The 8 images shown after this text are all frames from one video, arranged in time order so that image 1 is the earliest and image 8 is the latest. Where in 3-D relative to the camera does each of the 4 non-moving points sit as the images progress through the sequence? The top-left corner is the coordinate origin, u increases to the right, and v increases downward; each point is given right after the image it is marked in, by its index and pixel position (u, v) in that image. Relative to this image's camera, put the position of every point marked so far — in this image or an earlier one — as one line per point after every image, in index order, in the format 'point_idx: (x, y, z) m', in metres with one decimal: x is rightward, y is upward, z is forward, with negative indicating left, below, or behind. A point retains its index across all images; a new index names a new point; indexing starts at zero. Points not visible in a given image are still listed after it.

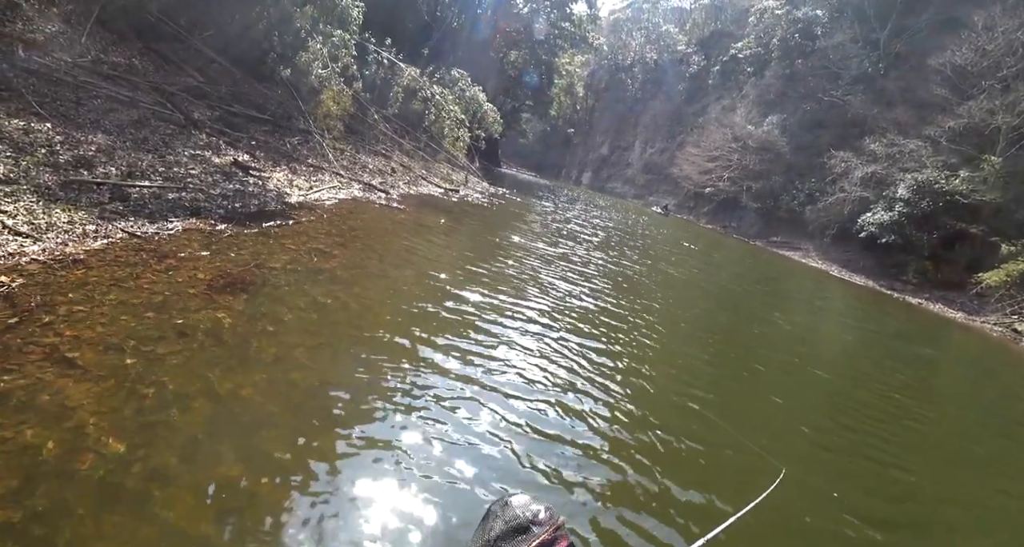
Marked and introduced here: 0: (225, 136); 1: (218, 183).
0: (-9.2, +4.4, +16.4) m
1: (-7.3, +2.2, +12.5) m
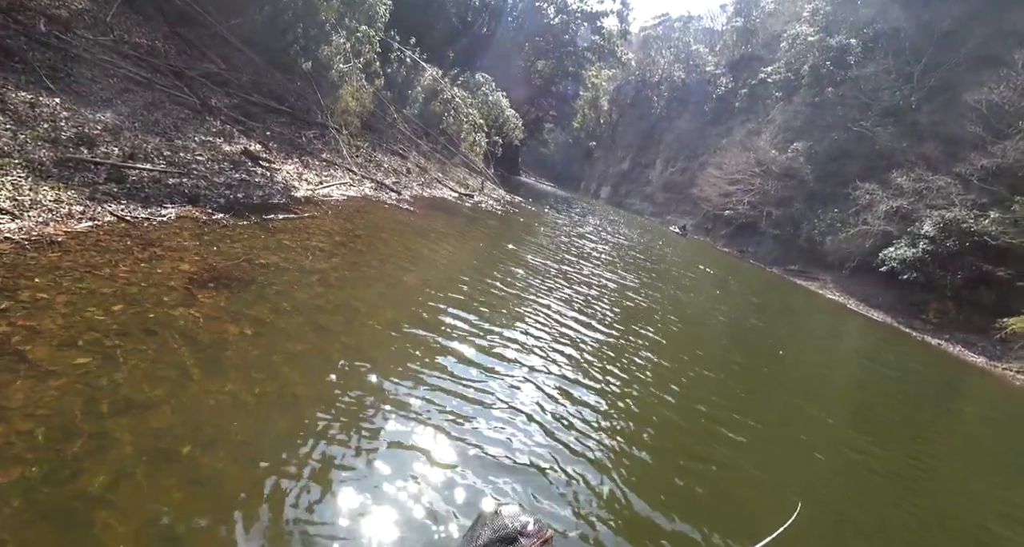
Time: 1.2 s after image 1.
0: (-8.7, +4.7, +16.2) m
1: (-6.9, +2.5, +12.2) m
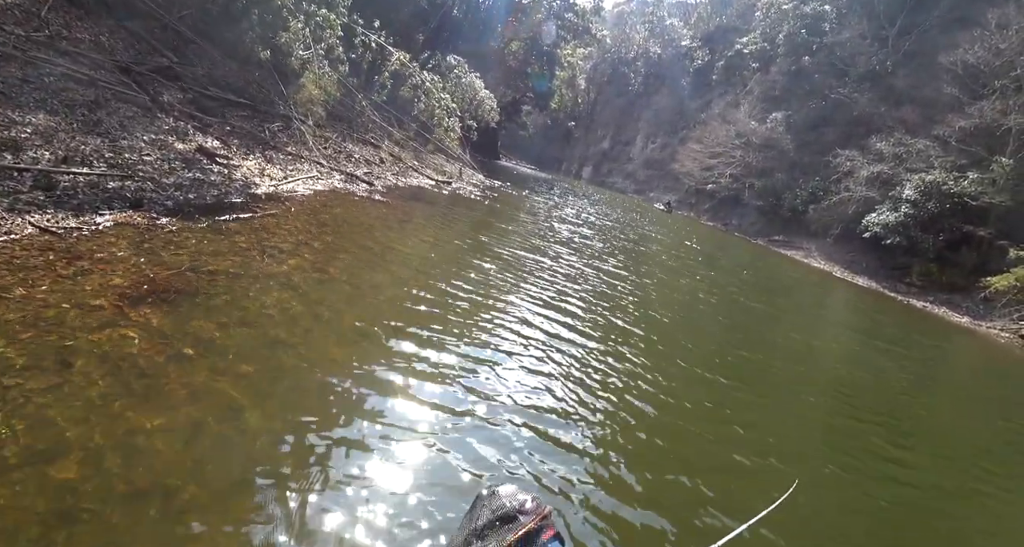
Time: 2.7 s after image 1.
0: (-9.5, +4.5, +15.2) m
1: (-7.5, +2.3, +11.3) m
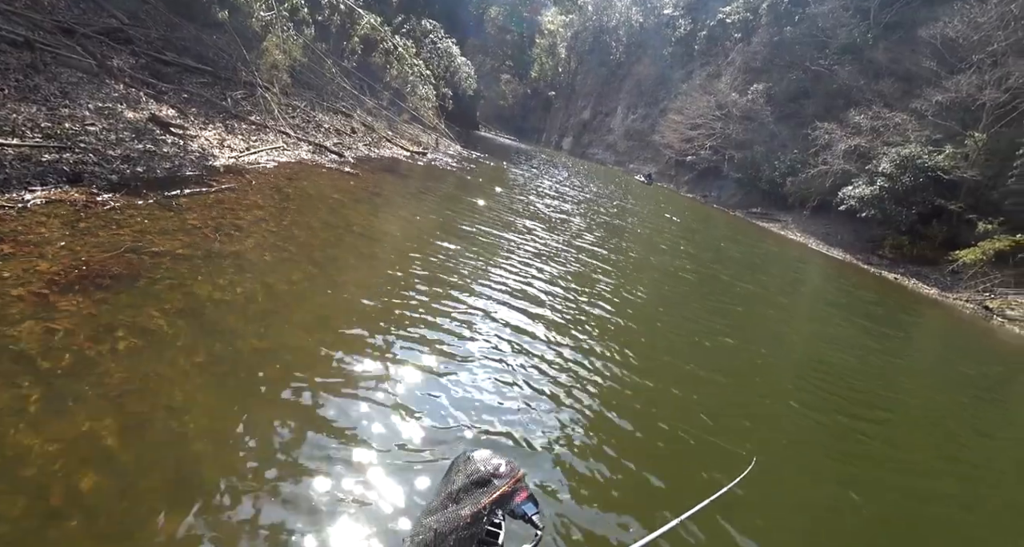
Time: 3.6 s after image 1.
0: (-10.2, +5.2, +14.2) m
1: (-8.1, +2.7, +10.5) m
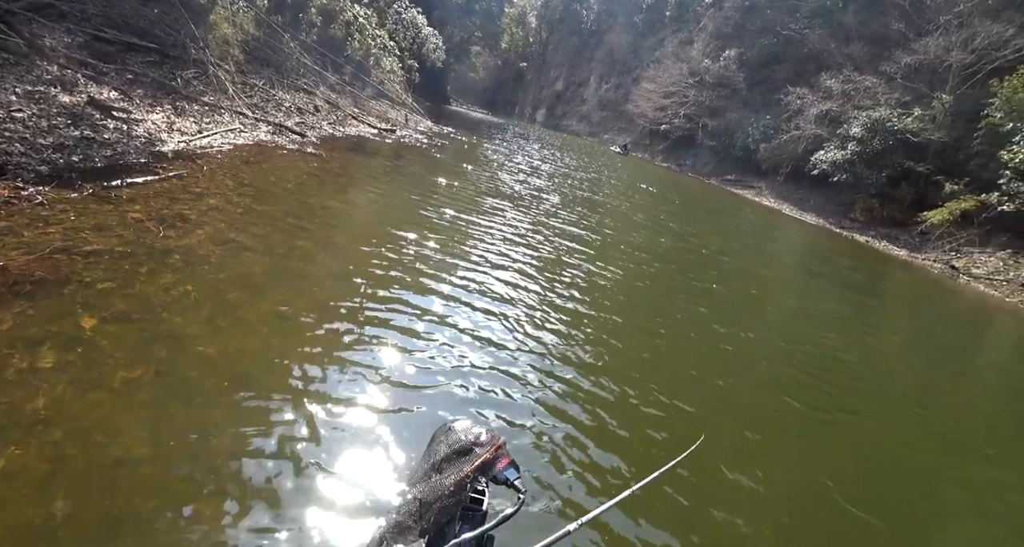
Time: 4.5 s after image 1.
0: (-11.0, +5.3, +13.1) m
1: (-8.7, +2.8, +9.6) m
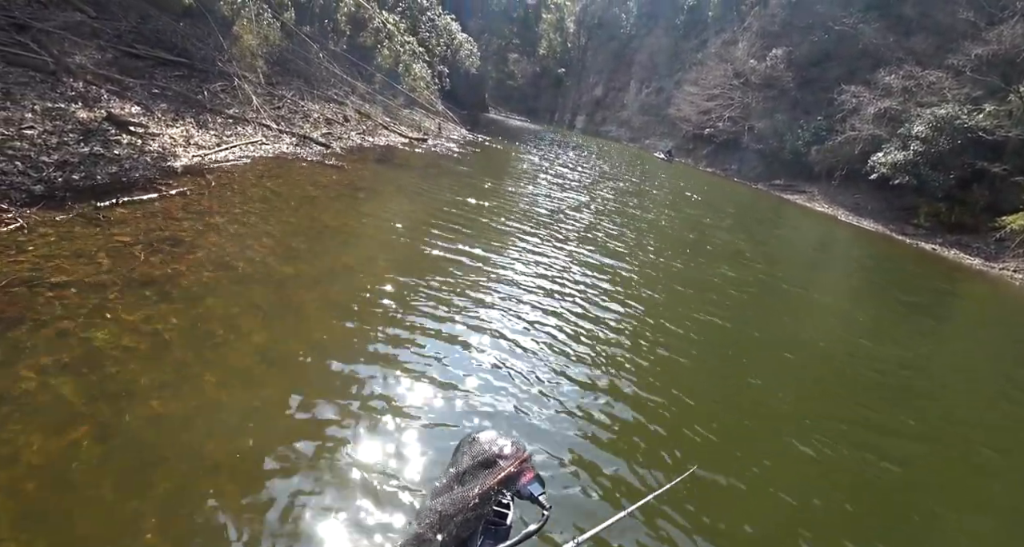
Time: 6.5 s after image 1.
0: (-10.3, +4.9, +13.0) m
1: (-8.2, +2.4, +9.3) m
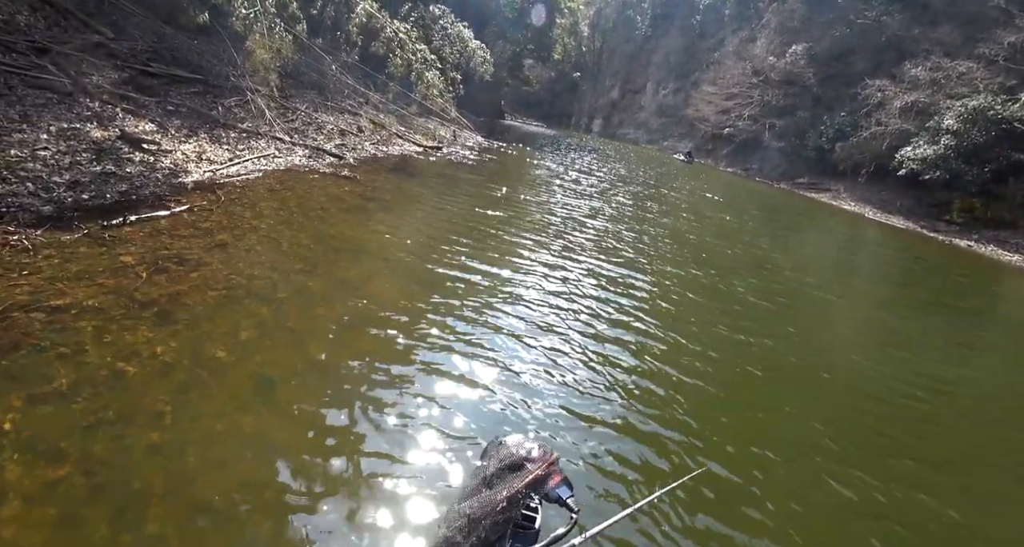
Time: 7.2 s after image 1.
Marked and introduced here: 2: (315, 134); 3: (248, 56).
0: (-10.0, +4.4, +13.1) m
1: (-8.0, +2.0, +9.3) m
2: (-7.0, +4.9, +17.9) m
3: (-9.3, +7.7, +18.0) m
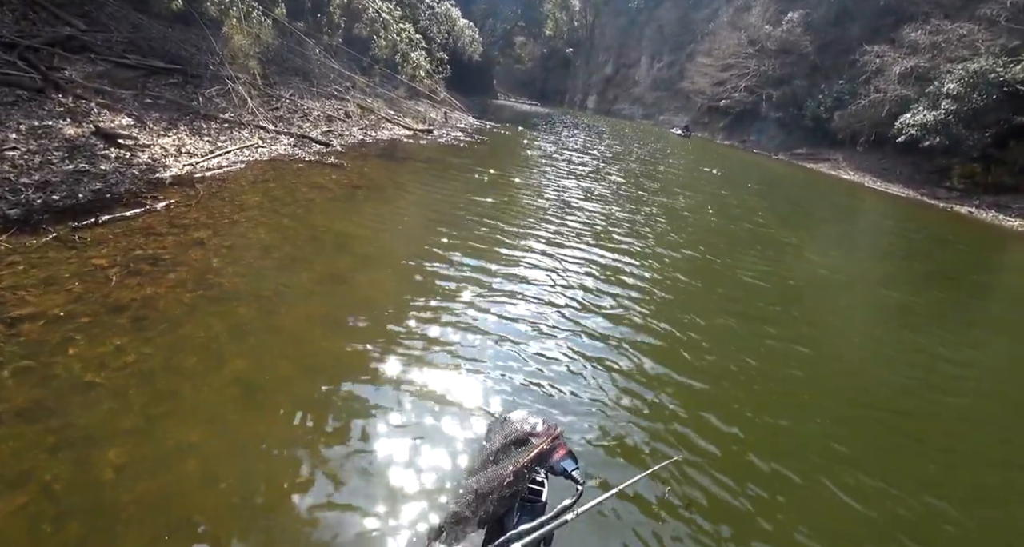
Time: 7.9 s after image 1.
0: (-10.3, +4.4, +12.6) m
1: (-8.2, +2.0, +8.9) m
2: (-7.3, +5.2, +17.4) m
3: (-9.7, +7.9, +17.4) m
